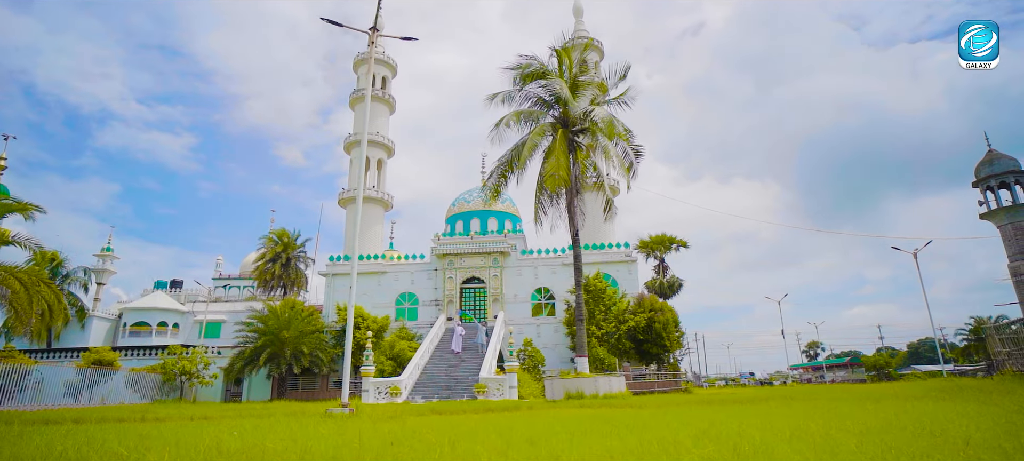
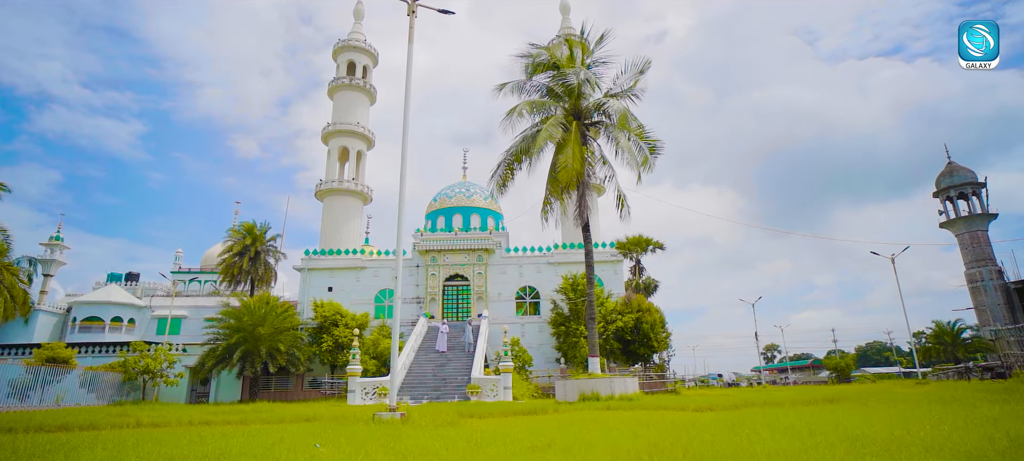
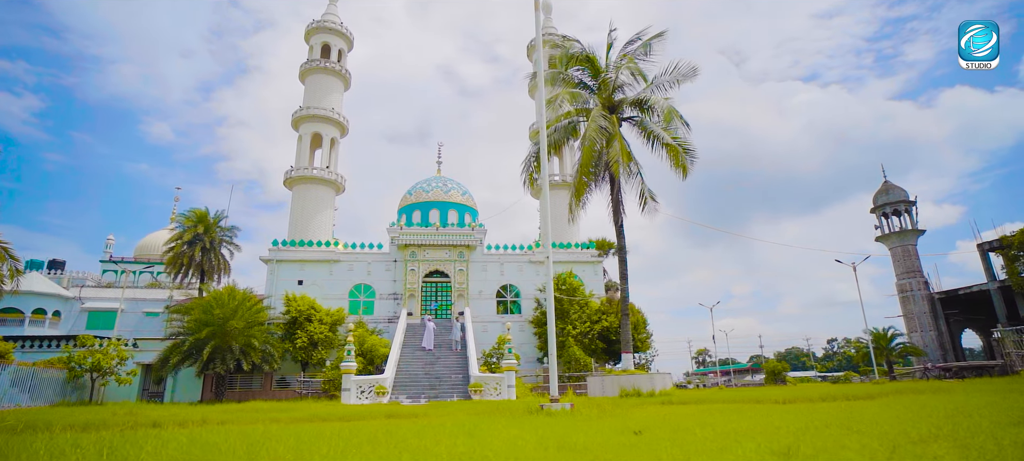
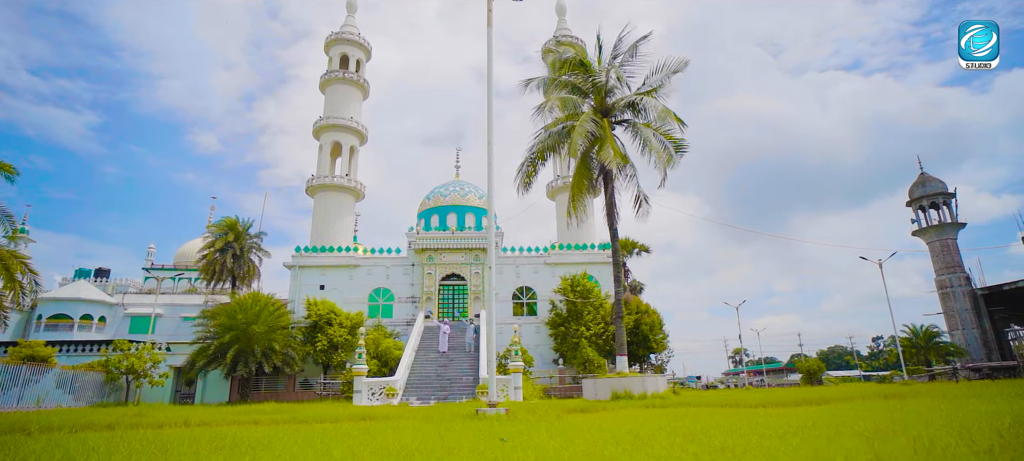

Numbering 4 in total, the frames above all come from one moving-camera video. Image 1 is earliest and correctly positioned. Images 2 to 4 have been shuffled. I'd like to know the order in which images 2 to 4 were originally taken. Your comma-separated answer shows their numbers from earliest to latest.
2, 4, 3
